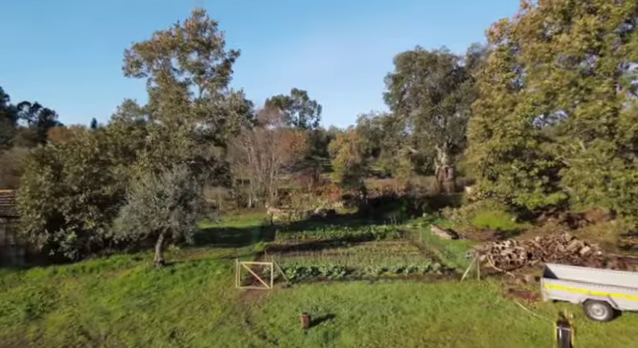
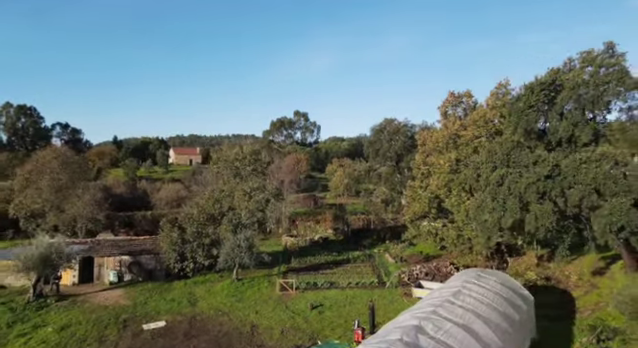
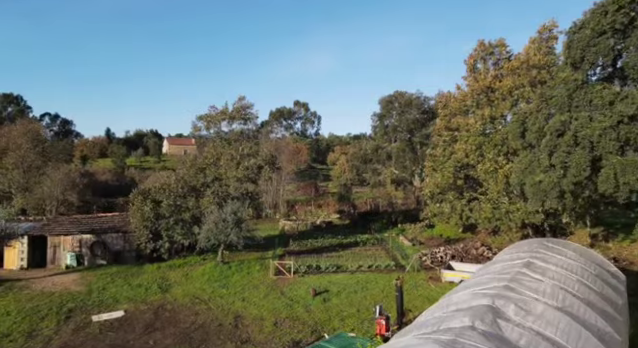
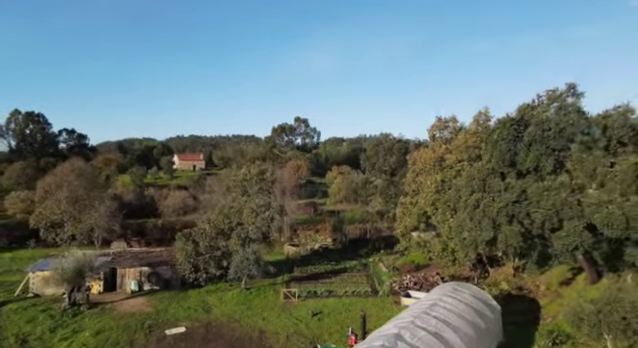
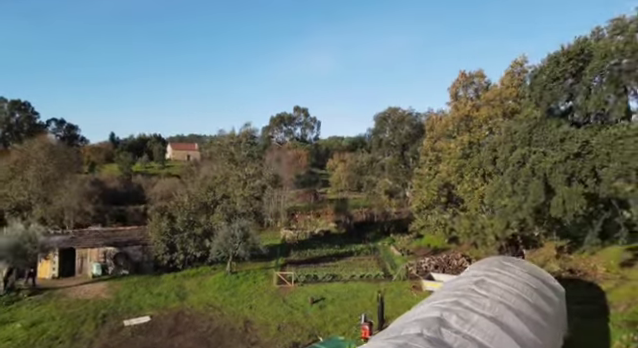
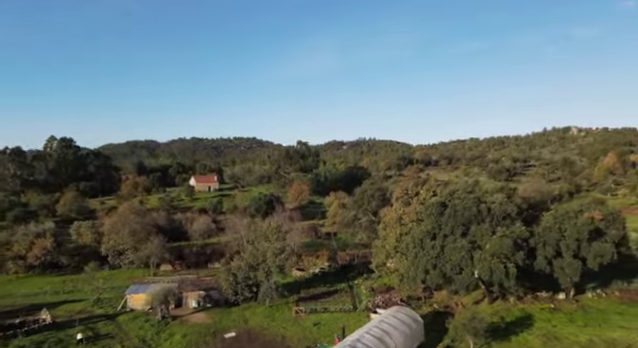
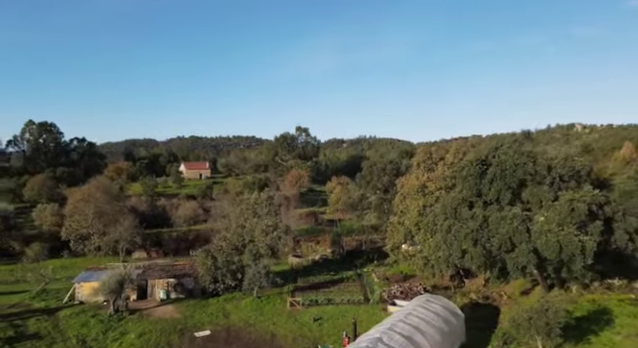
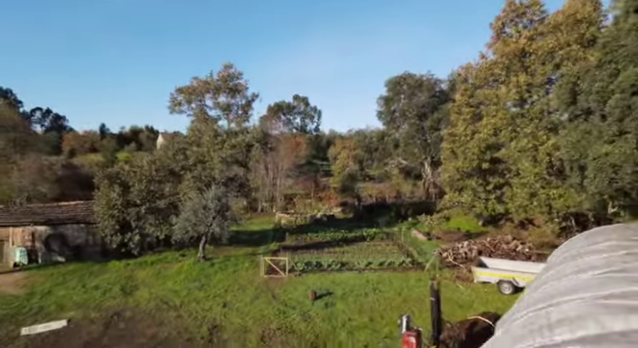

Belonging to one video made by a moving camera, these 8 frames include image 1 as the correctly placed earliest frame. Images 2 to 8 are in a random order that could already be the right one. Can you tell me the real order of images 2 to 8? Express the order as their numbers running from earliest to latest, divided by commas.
8, 3, 5, 2, 4, 7, 6
